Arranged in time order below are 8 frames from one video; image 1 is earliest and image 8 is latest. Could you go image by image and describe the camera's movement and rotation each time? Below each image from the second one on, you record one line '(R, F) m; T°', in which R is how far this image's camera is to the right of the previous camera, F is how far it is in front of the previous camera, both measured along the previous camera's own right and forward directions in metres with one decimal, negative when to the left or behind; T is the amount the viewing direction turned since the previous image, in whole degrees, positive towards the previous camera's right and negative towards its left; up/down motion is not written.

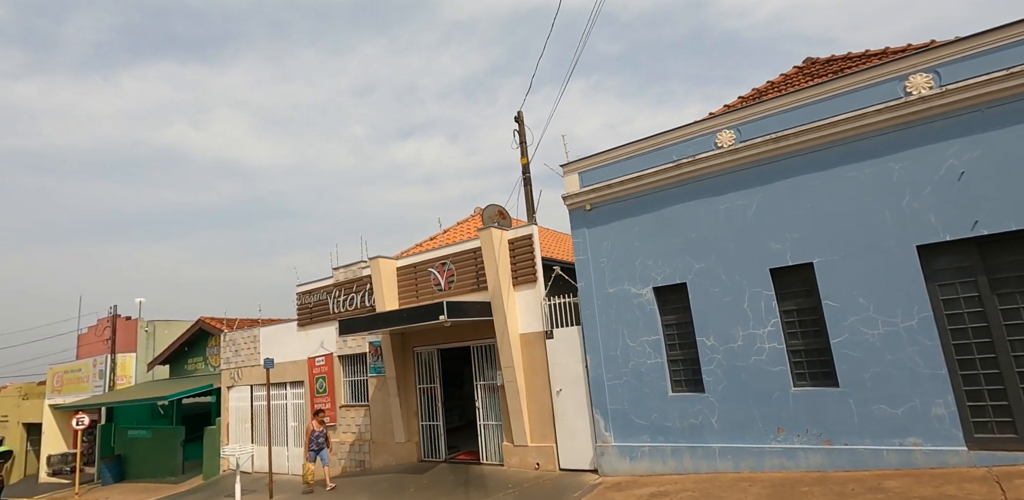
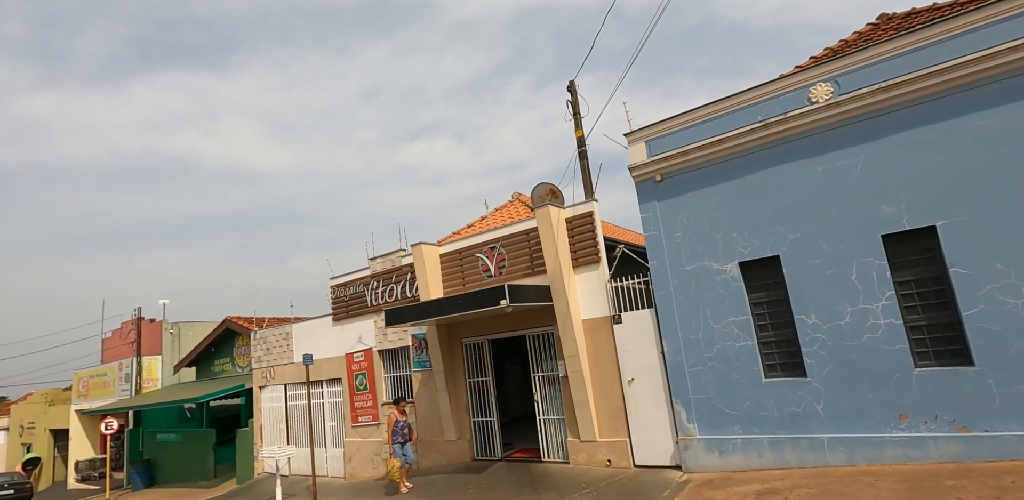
(-0.8, +0.8) m; -1°
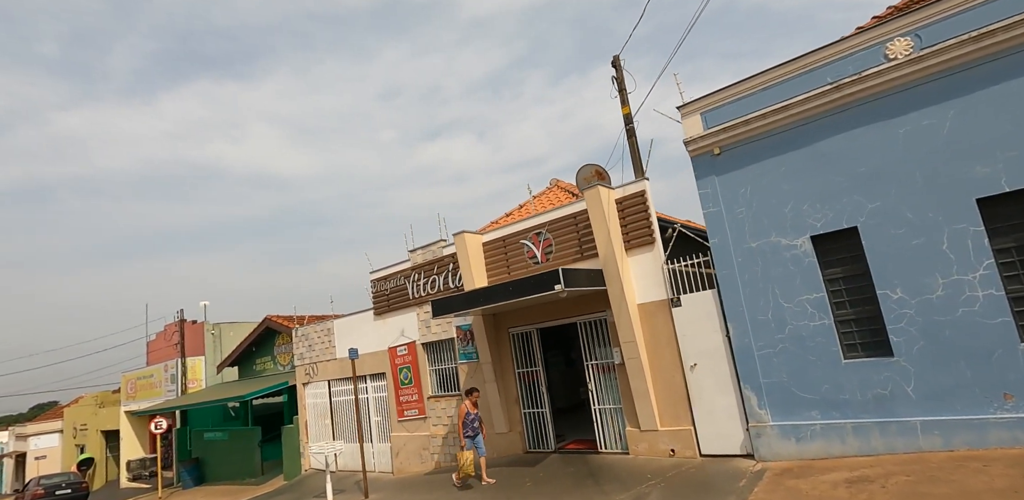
(-0.3, +0.4) m; -3°
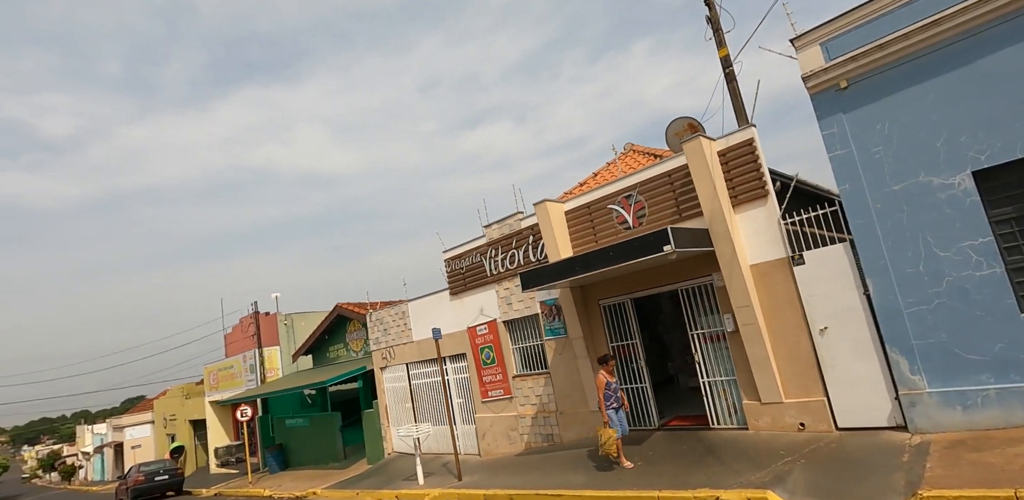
(-0.6, +0.6) m; -5°
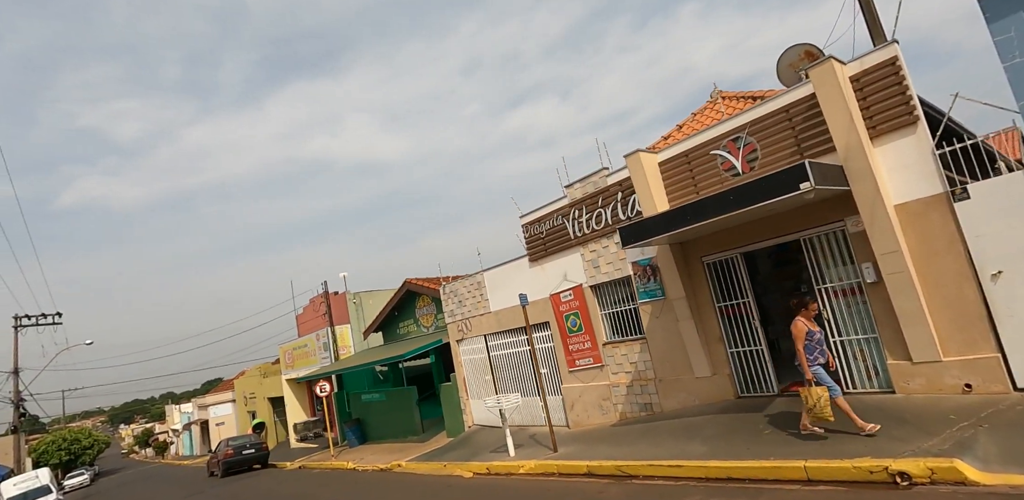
(-0.7, +0.7) m; -5°
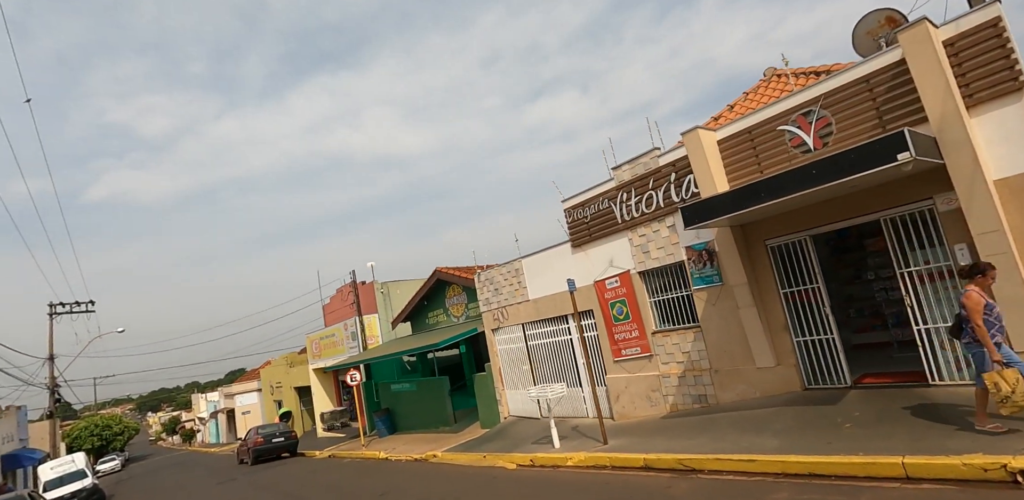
(-0.5, +0.4) m; -2°
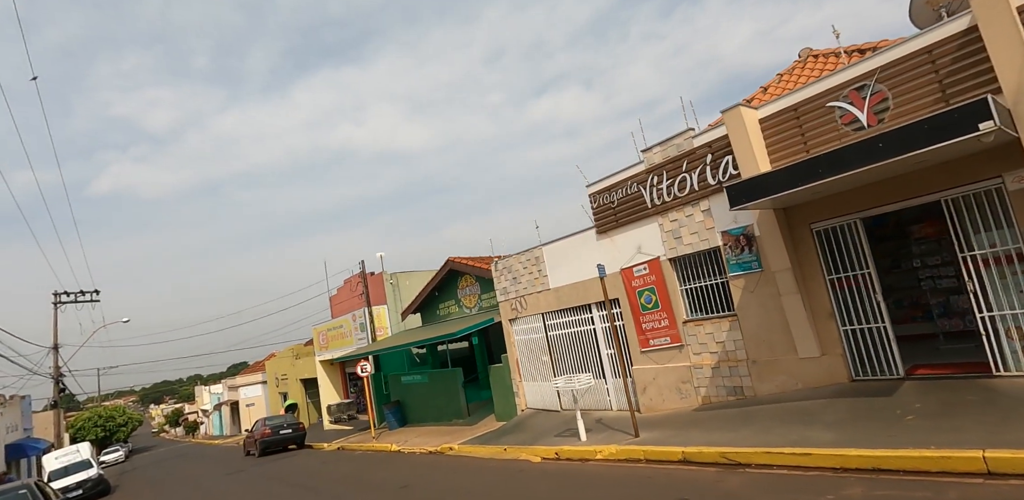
(-0.4, +0.5) m; 0°
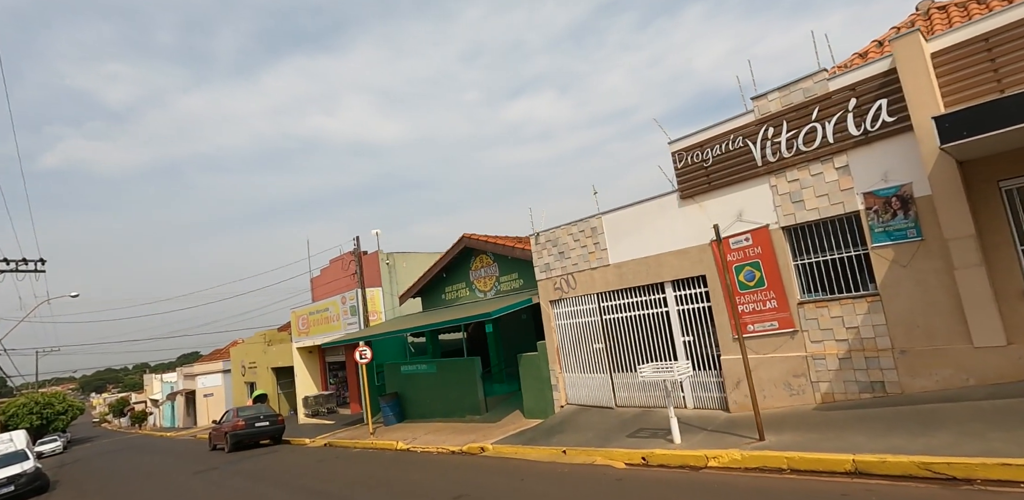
(-1.8, +2.1) m; +4°
